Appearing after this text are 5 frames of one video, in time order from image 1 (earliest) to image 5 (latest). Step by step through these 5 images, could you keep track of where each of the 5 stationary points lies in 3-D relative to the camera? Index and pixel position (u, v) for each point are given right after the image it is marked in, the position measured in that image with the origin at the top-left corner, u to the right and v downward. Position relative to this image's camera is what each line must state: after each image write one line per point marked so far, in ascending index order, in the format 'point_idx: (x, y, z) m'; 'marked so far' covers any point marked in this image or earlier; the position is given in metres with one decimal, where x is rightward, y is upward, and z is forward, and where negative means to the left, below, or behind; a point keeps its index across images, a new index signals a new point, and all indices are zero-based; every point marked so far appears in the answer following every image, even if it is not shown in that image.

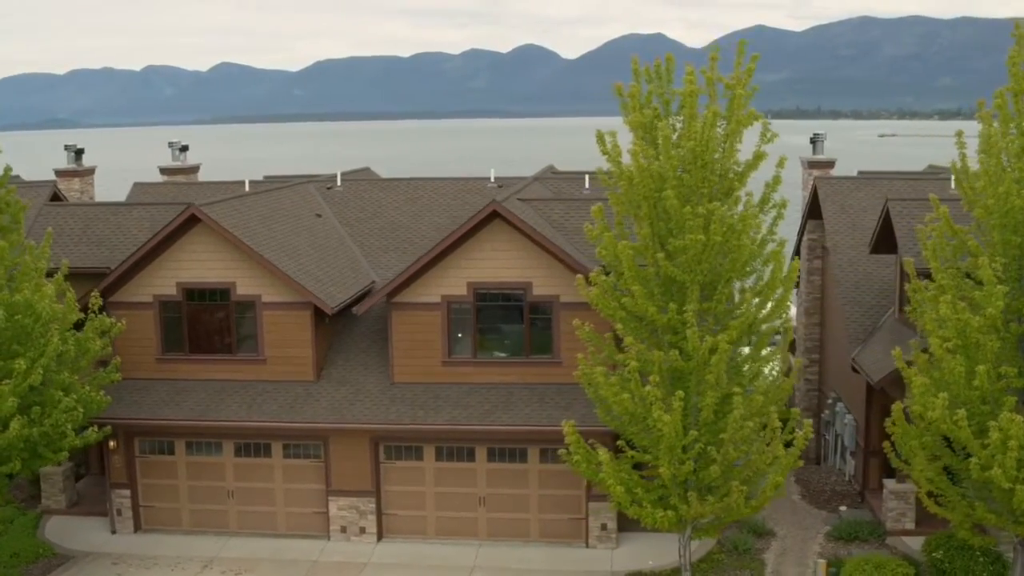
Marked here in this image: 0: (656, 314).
0: (+2.0, -0.4, +12.1) m
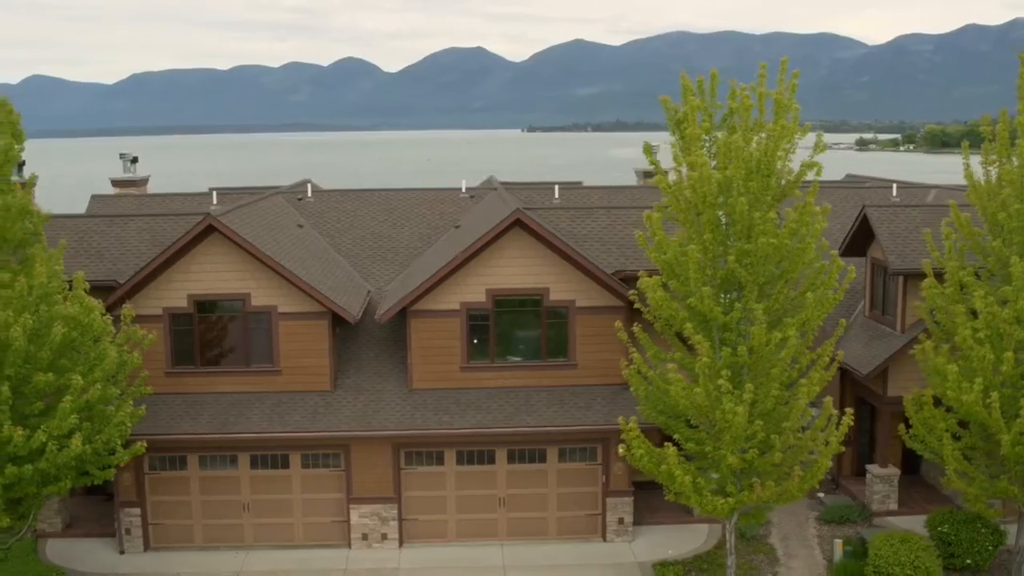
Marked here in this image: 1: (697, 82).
0: (+3.0, -0.4, +13.0) m
1: (+2.9, +3.3, +14.2) m
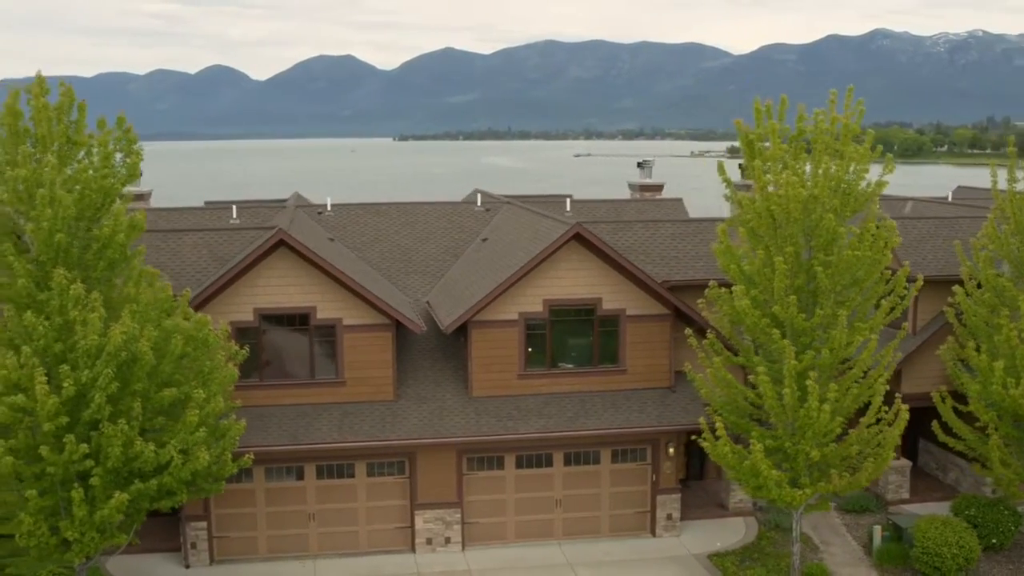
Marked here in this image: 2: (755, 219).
0: (+4.6, -0.5, +14.2) m
1: (+4.4, +3.1, +15.4) m
2: (+4.0, +1.1, +15.0) m
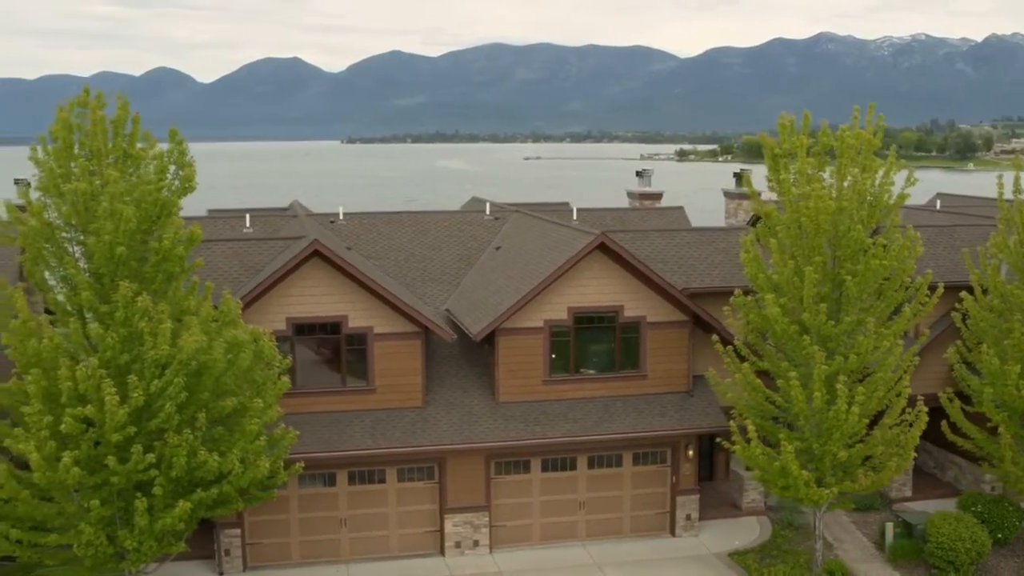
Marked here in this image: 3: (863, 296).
0: (+5.3, -0.6, +14.9) m
1: (+5.0, +3.0, +16.1) m
2: (+4.7, +1.0, +15.6) m
3: (+5.9, -0.1, +15.1) m
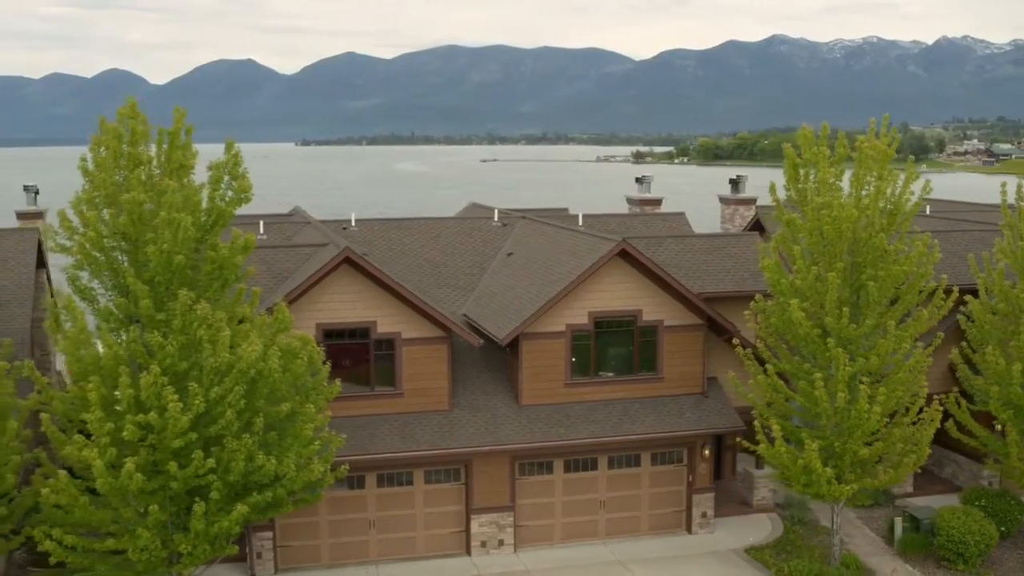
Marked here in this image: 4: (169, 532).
0: (+5.9, -0.7, +15.6) m
1: (+5.6, +2.9, +16.9) m
2: (+5.3, +0.9, +16.3) m
3: (+6.5, -0.2, +15.8) m
4: (-5.2, -3.7, +13.8) m
